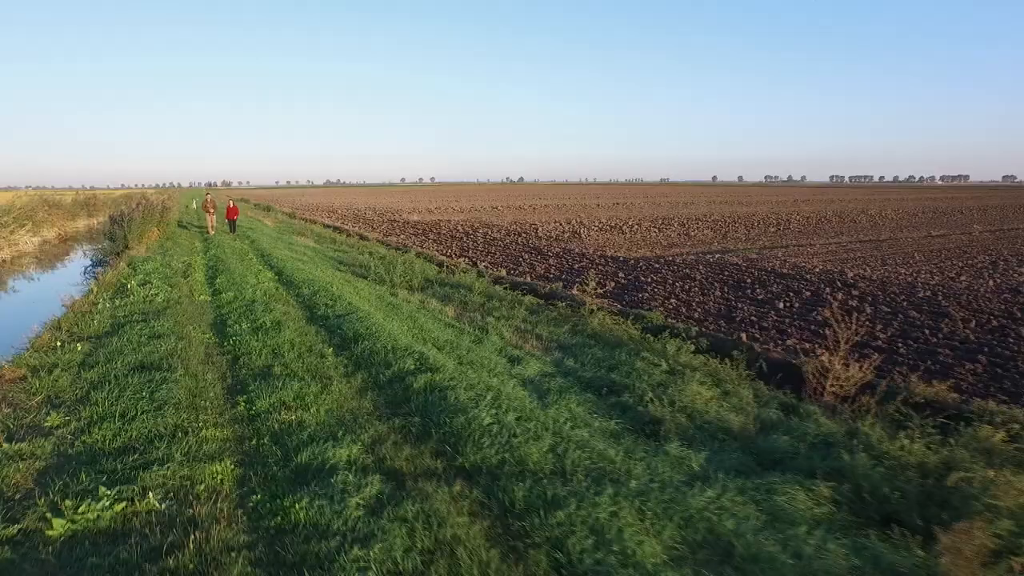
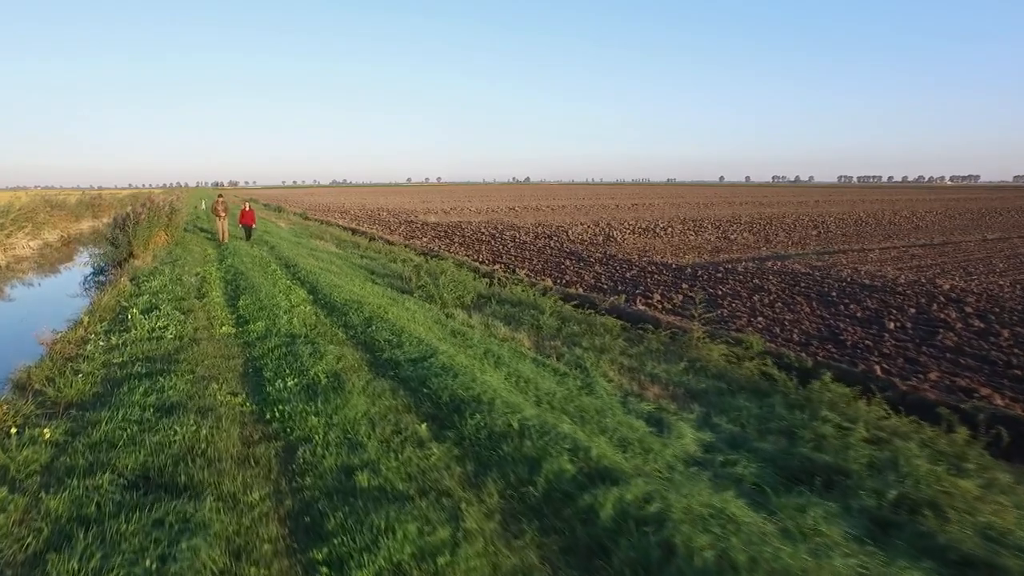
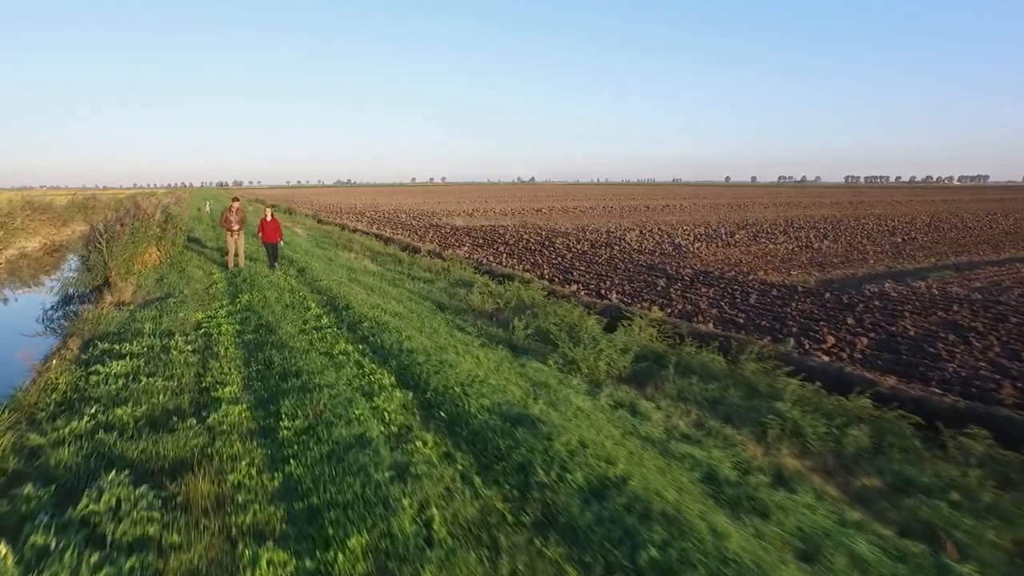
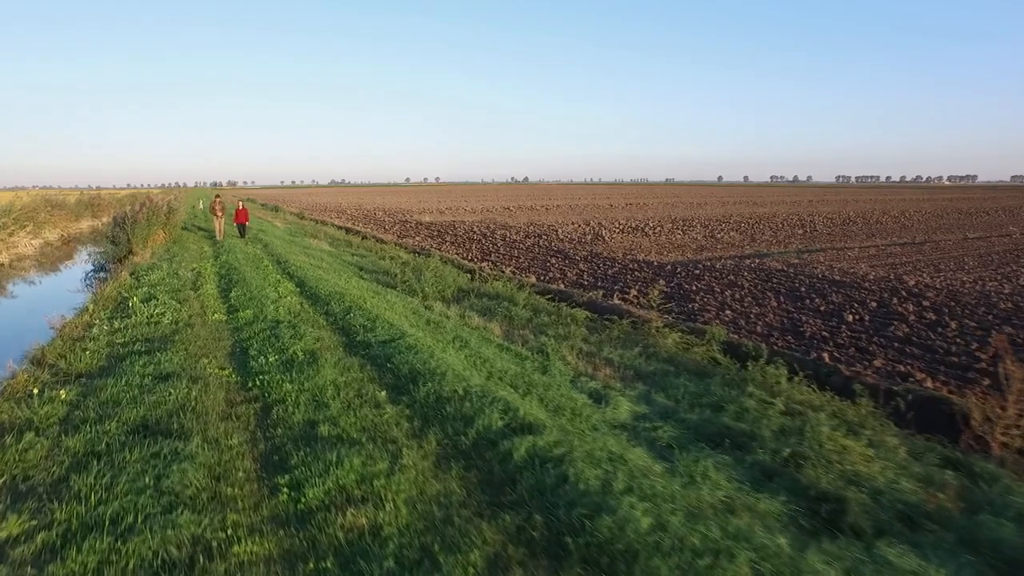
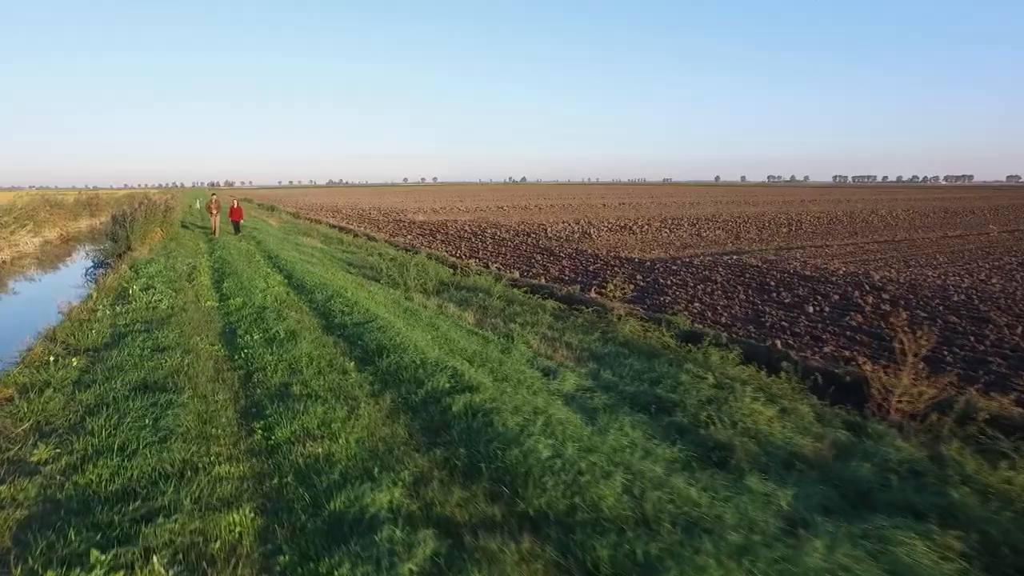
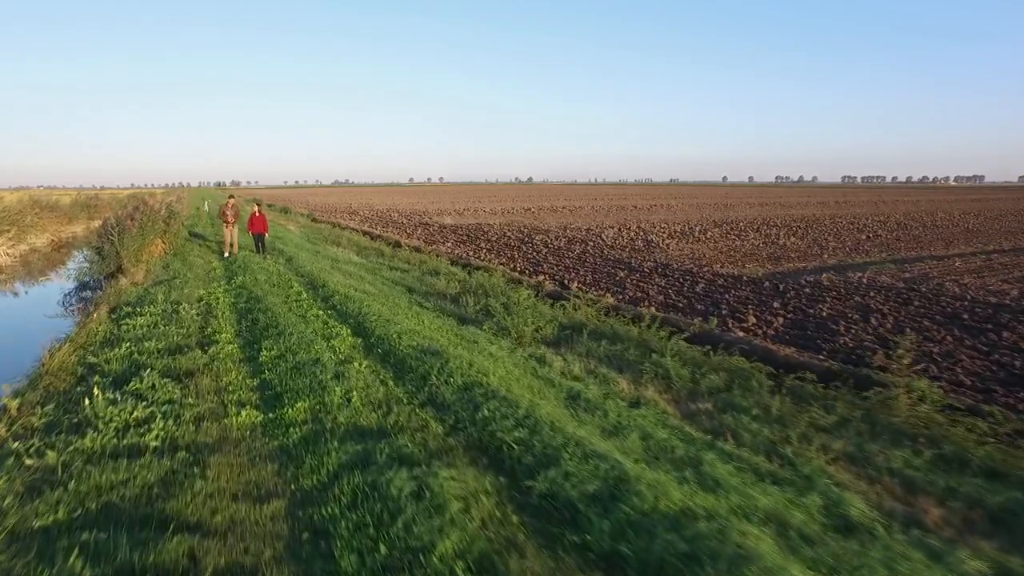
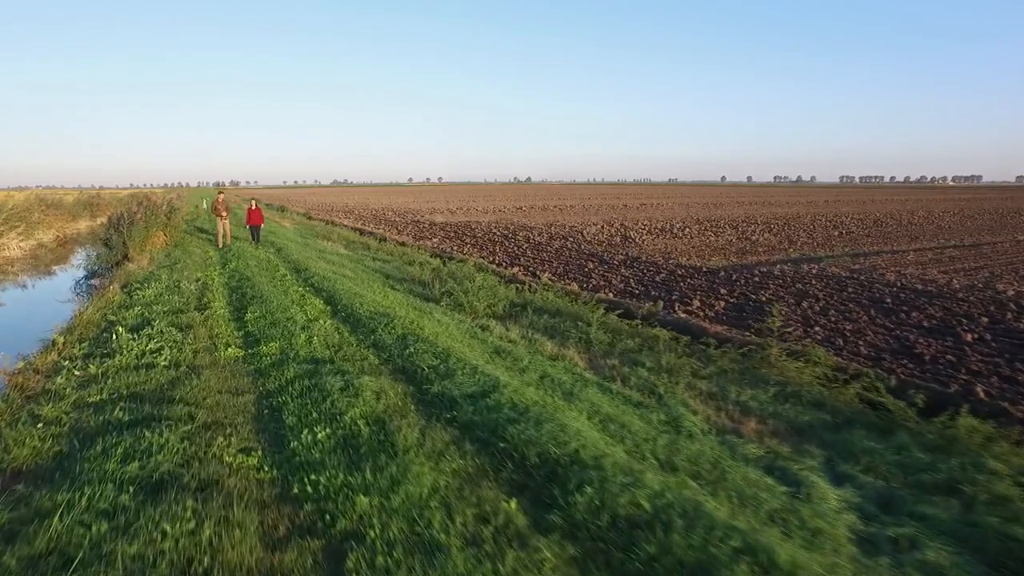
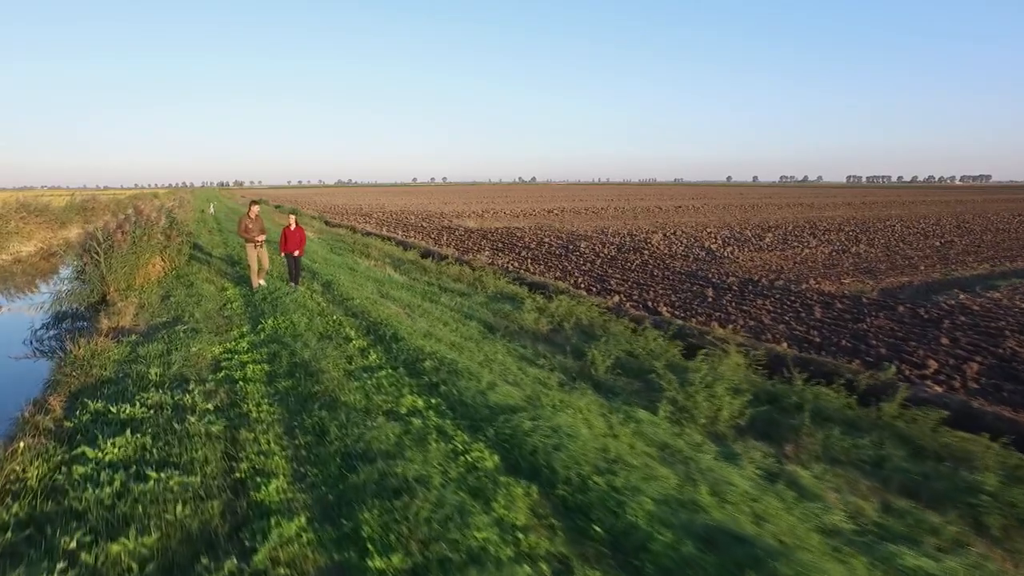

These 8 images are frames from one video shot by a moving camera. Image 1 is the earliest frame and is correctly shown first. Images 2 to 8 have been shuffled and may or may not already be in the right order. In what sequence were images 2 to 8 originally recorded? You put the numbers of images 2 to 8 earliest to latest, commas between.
5, 4, 2, 7, 6, 3, 8
